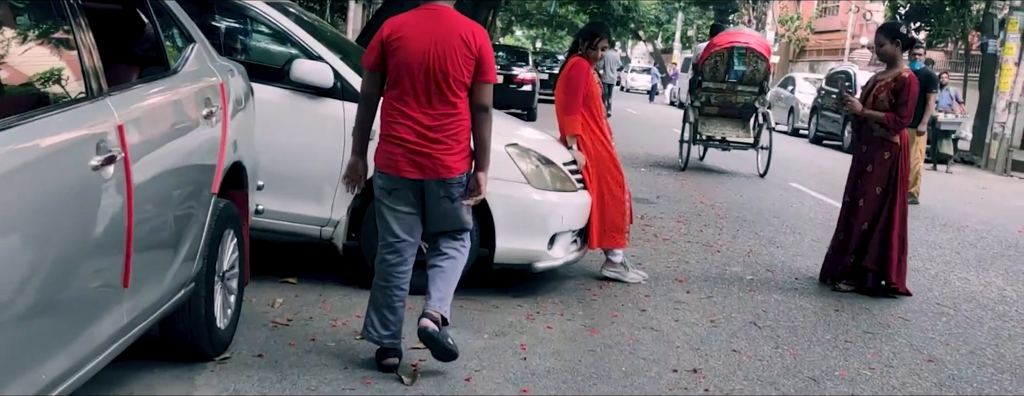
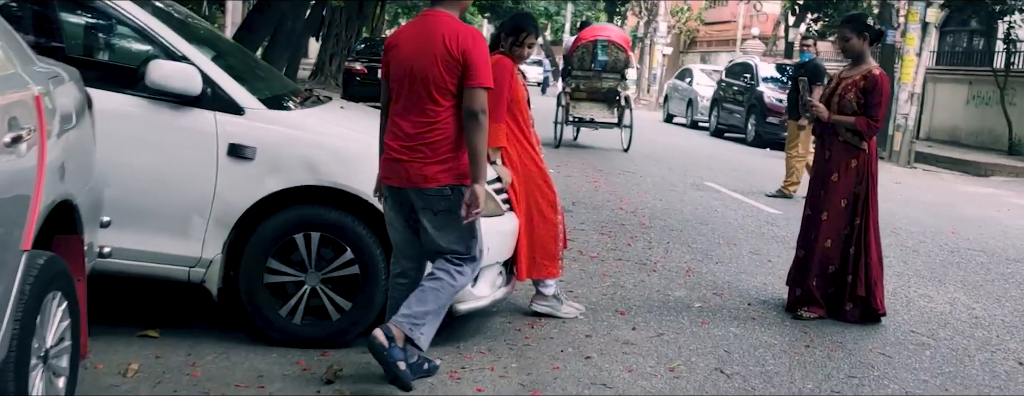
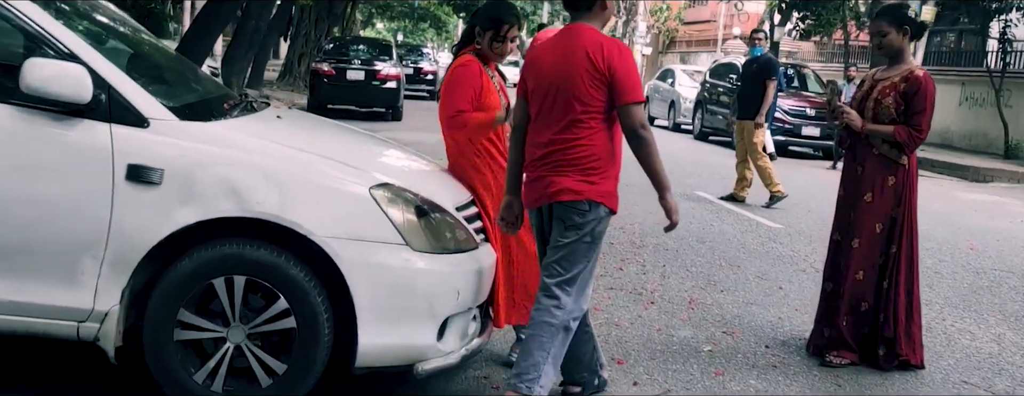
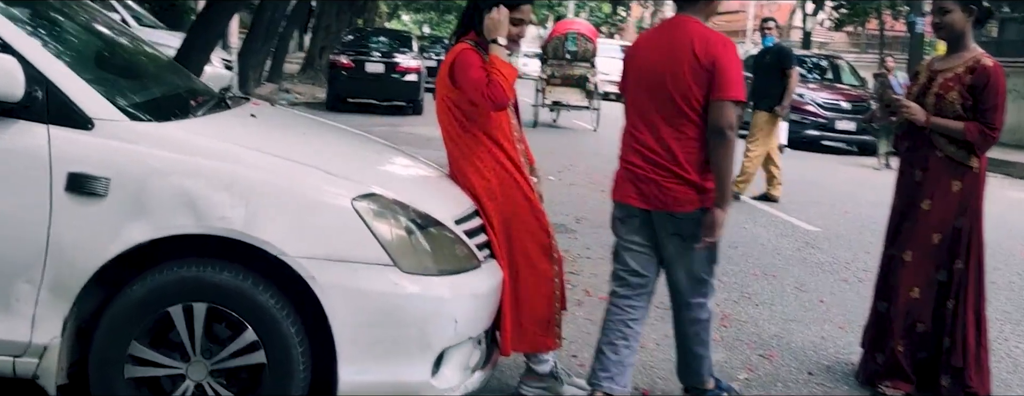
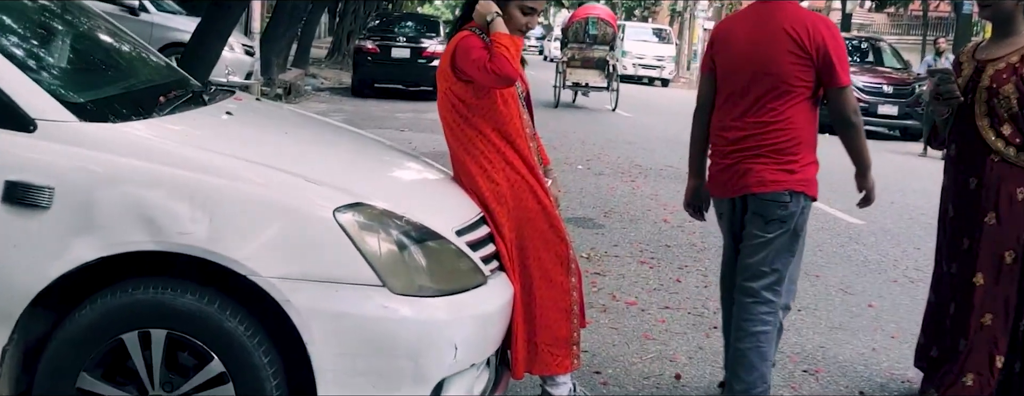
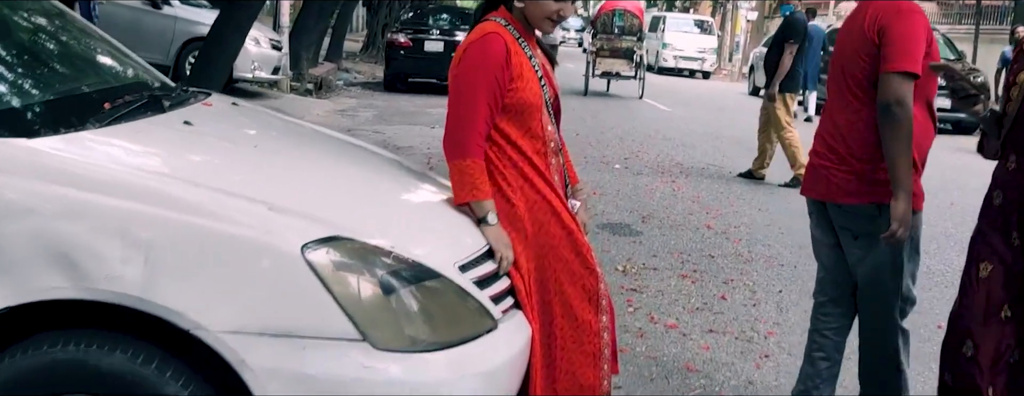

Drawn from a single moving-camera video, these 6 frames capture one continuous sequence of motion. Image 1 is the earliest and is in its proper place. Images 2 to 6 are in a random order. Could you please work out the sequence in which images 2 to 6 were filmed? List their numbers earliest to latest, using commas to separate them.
2, 3, 4, 5, 6
